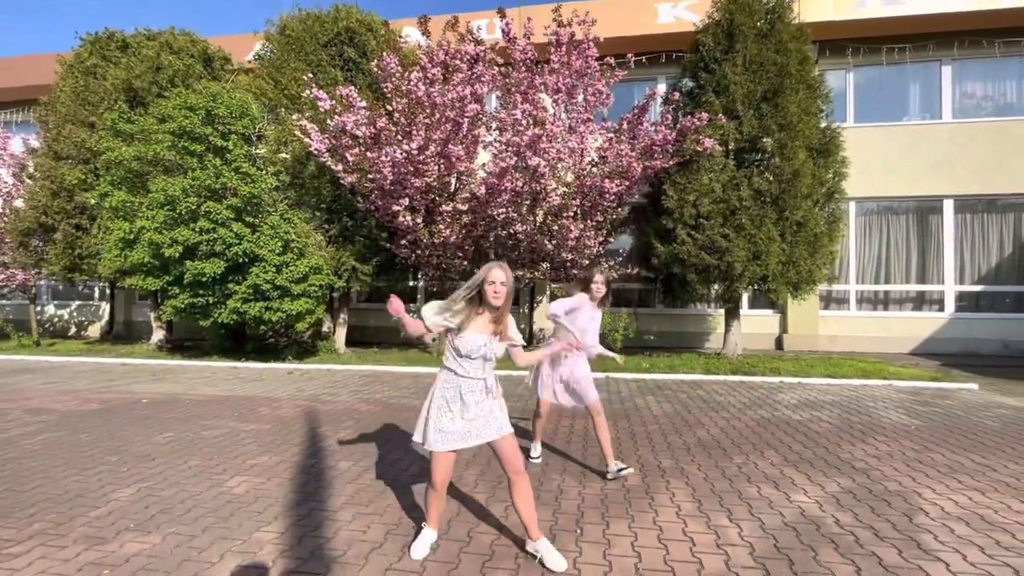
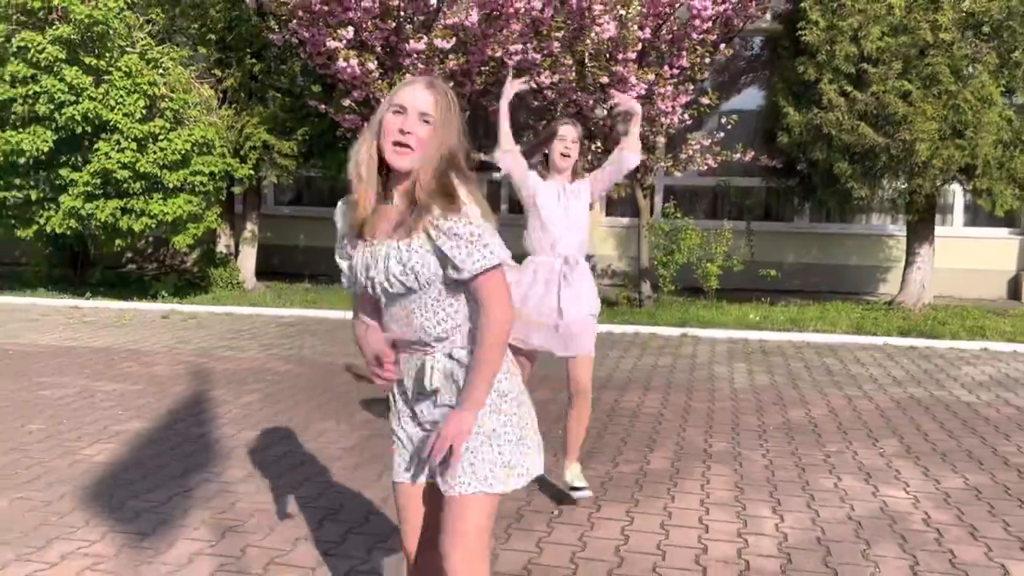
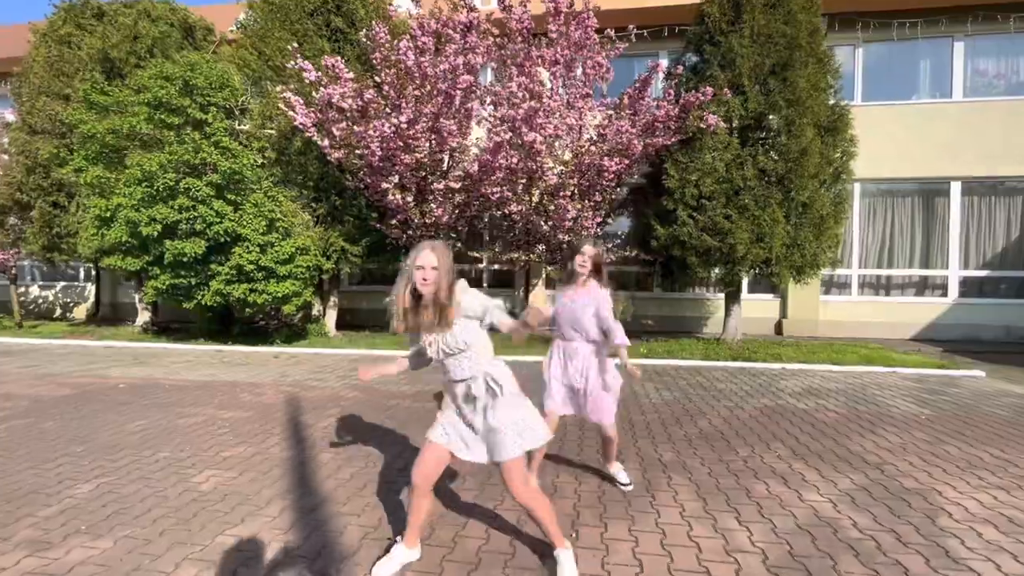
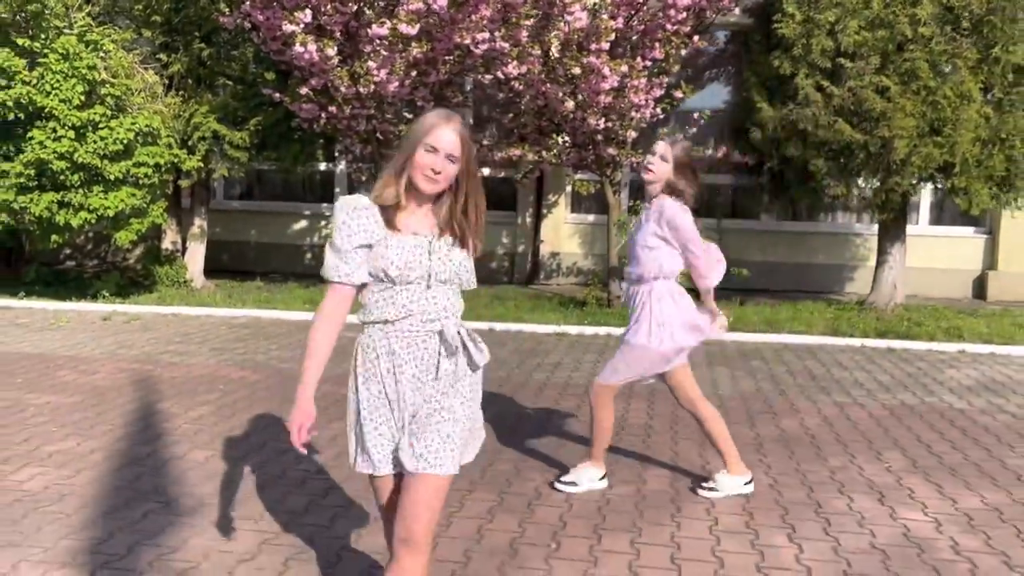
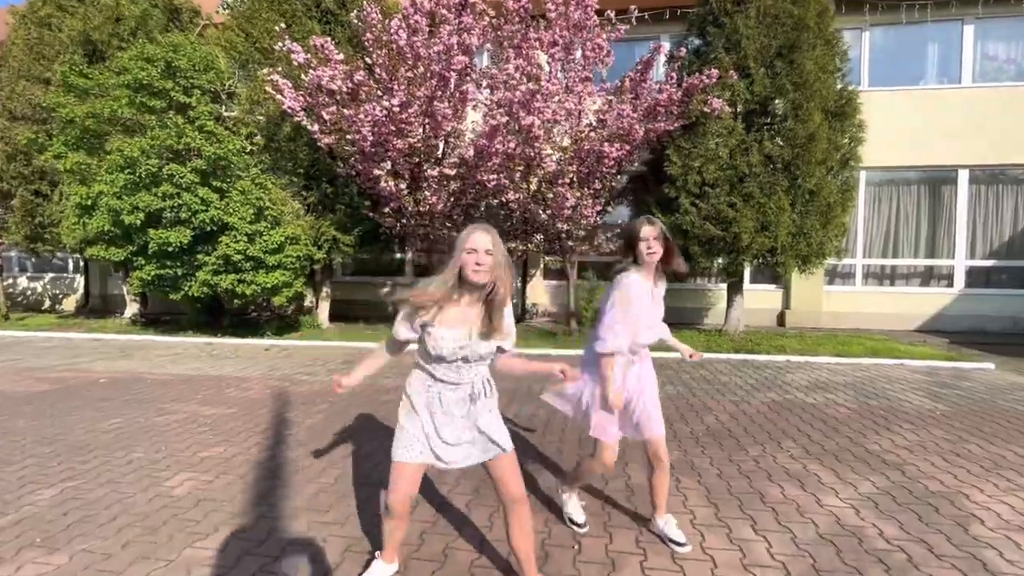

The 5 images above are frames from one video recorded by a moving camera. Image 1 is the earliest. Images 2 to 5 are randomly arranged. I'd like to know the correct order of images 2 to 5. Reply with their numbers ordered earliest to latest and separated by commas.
3, 5, 4, 2
